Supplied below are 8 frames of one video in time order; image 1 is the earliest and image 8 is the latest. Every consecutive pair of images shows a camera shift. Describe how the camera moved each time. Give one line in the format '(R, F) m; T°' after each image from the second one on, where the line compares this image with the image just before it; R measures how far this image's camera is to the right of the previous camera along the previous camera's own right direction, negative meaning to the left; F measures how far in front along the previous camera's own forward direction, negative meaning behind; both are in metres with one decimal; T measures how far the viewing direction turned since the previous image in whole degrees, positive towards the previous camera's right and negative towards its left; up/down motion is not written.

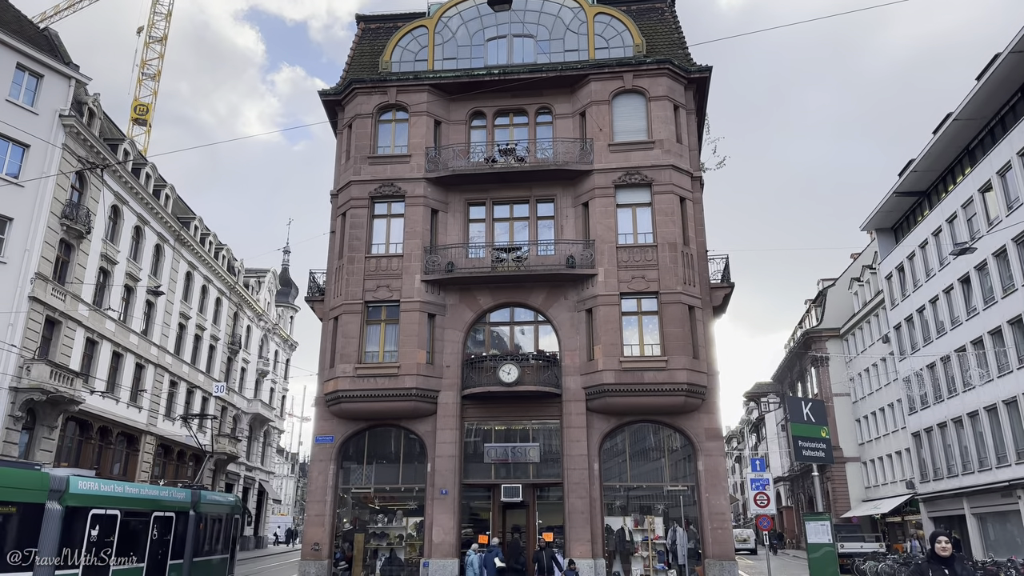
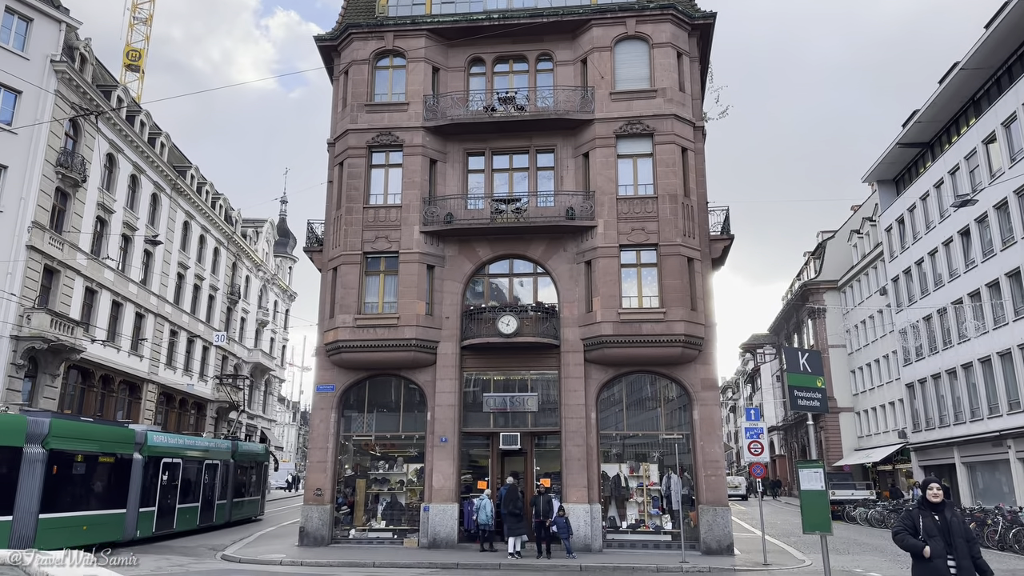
(0.0, 0.0) m; 0°
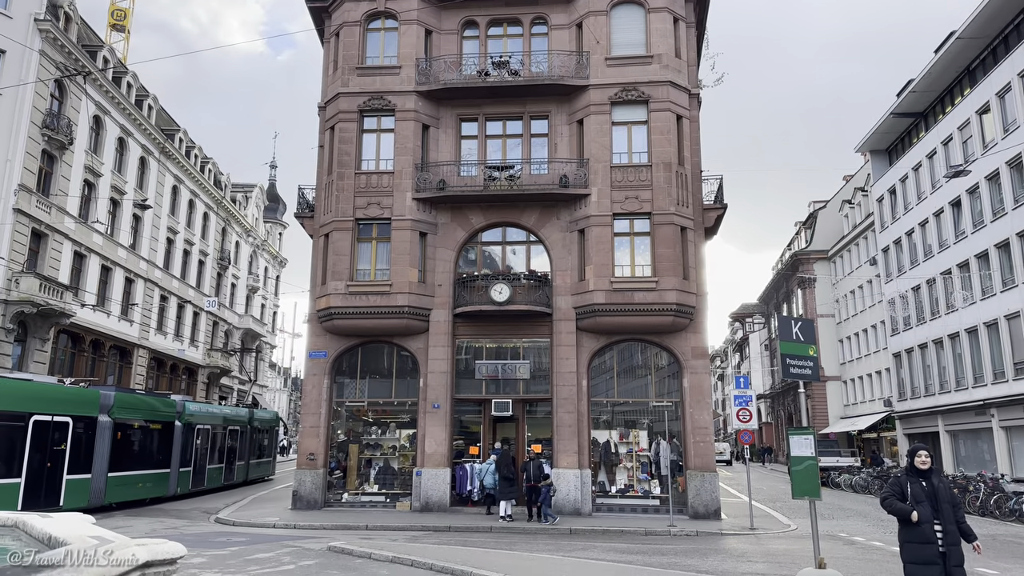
(-0.1, 0.0) m; +1°
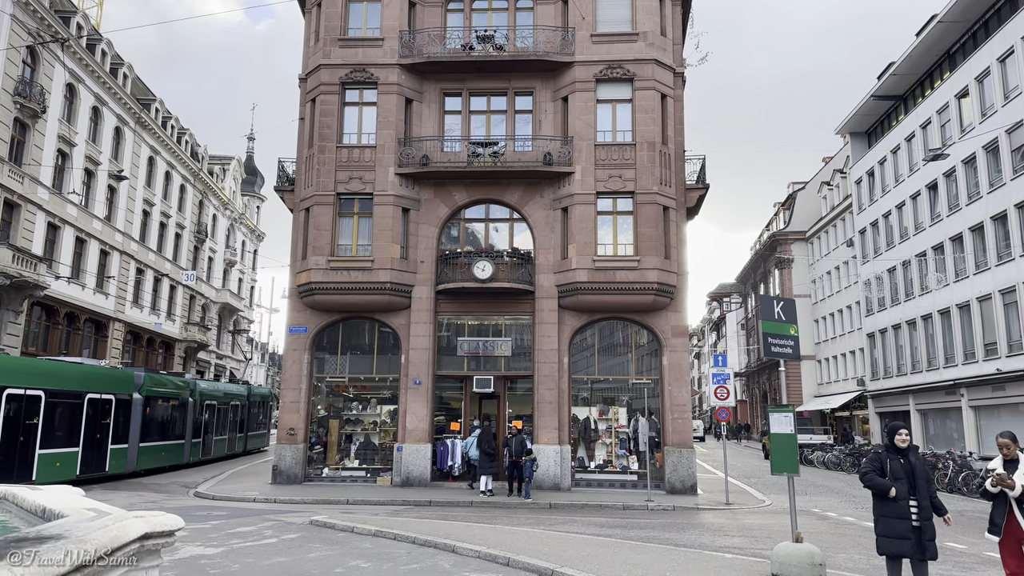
(-0.1, 0.0) m; +2°
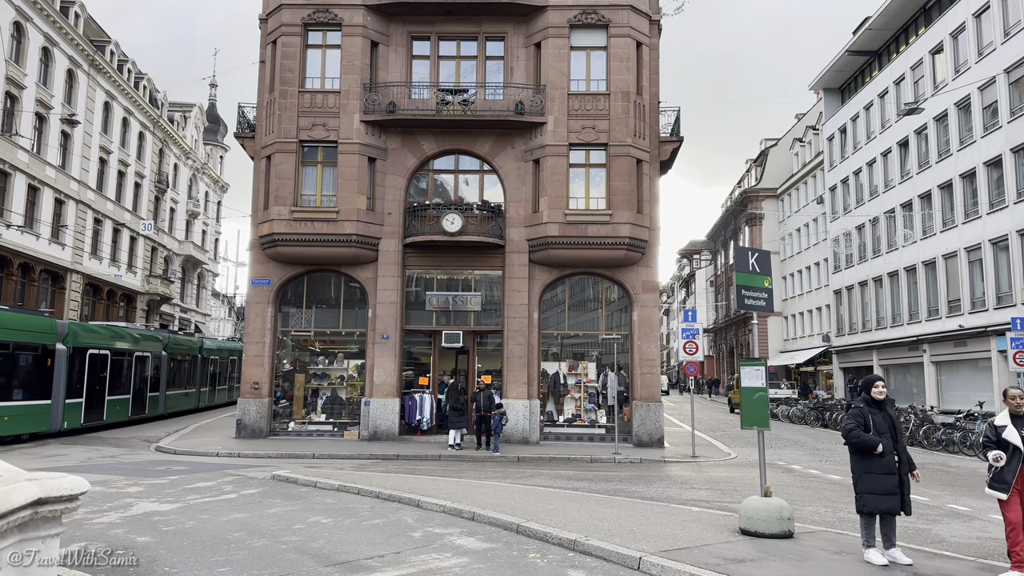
(+0.1, +0.4) m; +2°
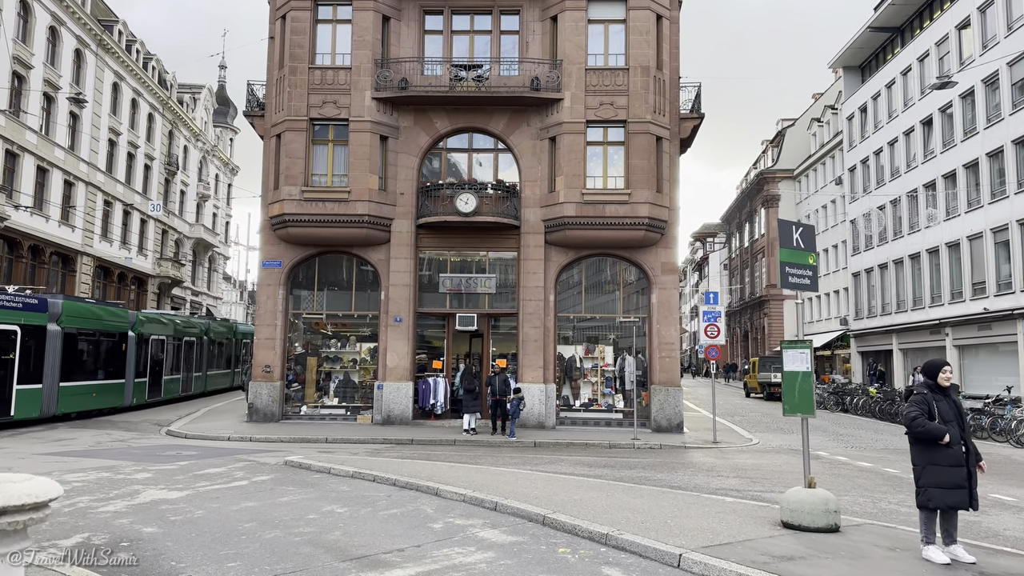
(-0.2, +0.5) m; -1°
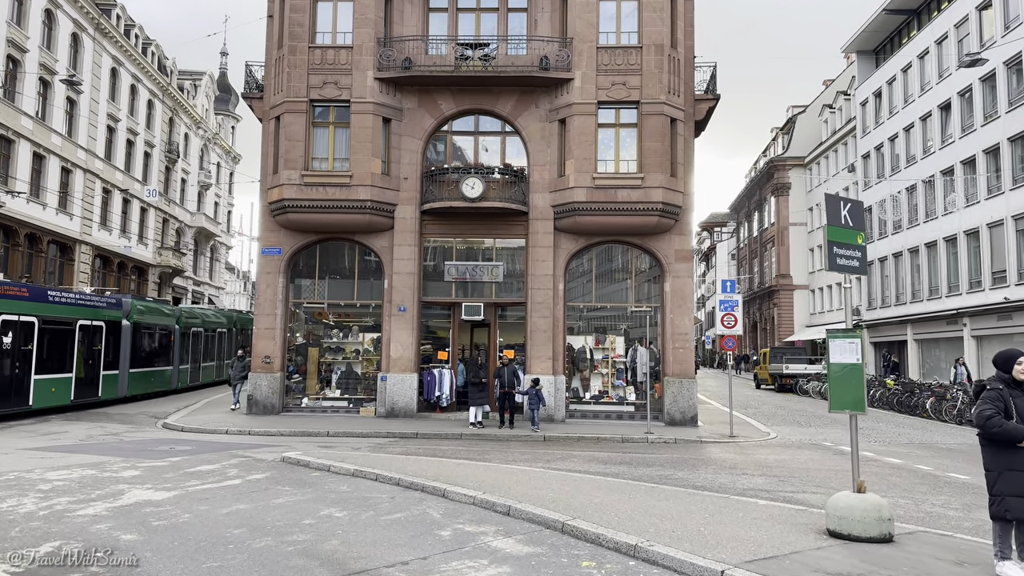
(-0.1, +0.8) m; 0°
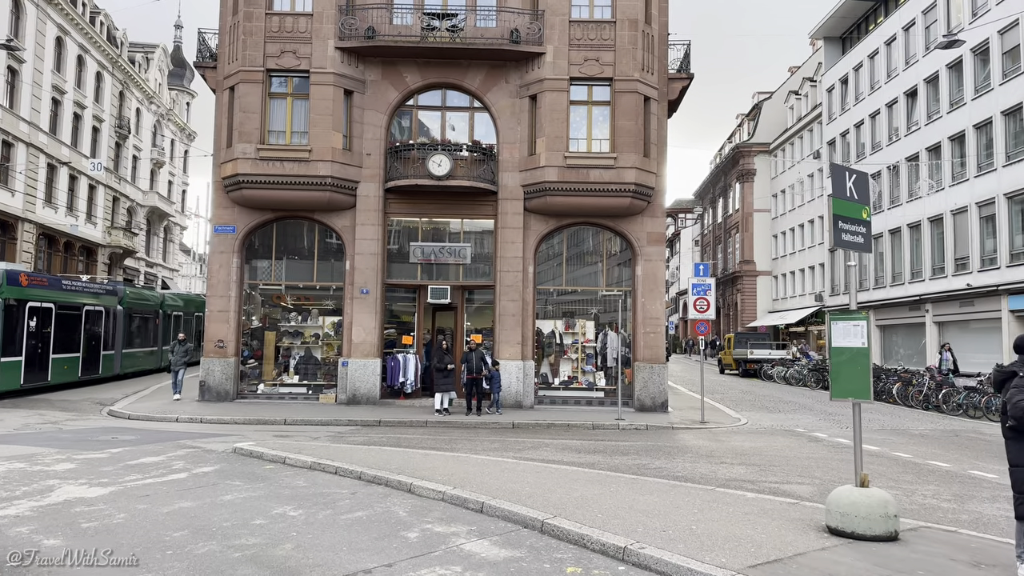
(-0.1, +0.7) m; +3°
